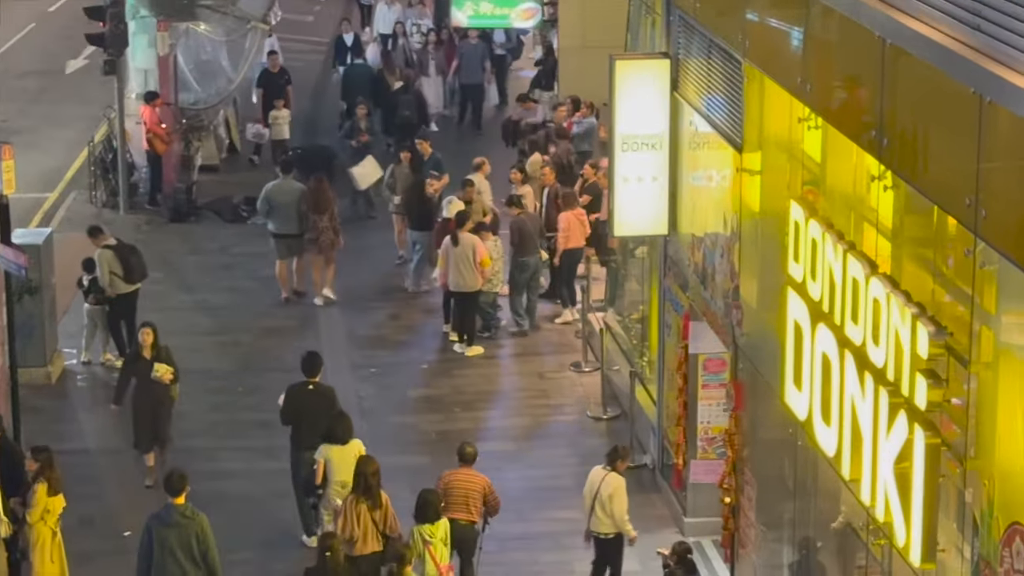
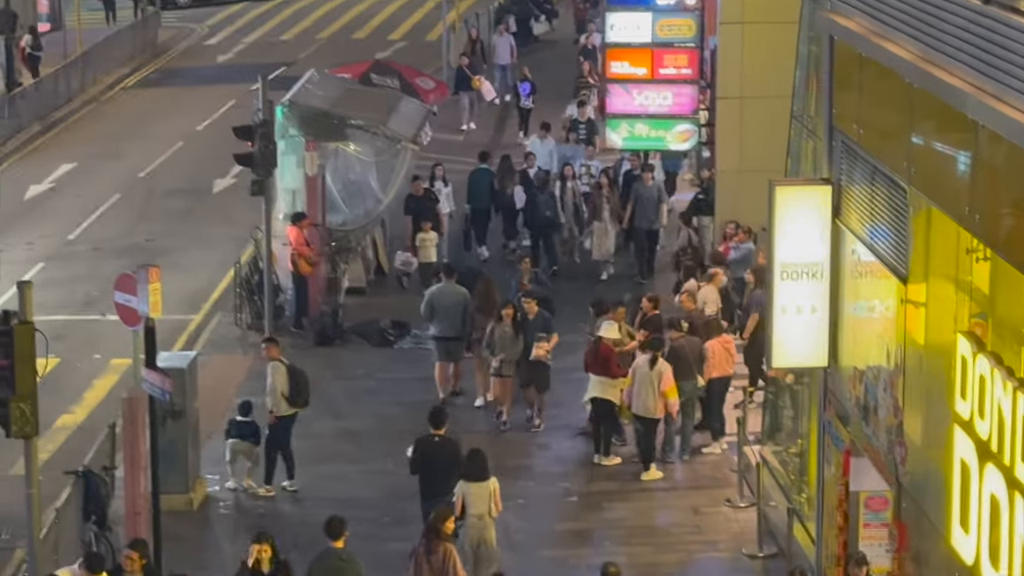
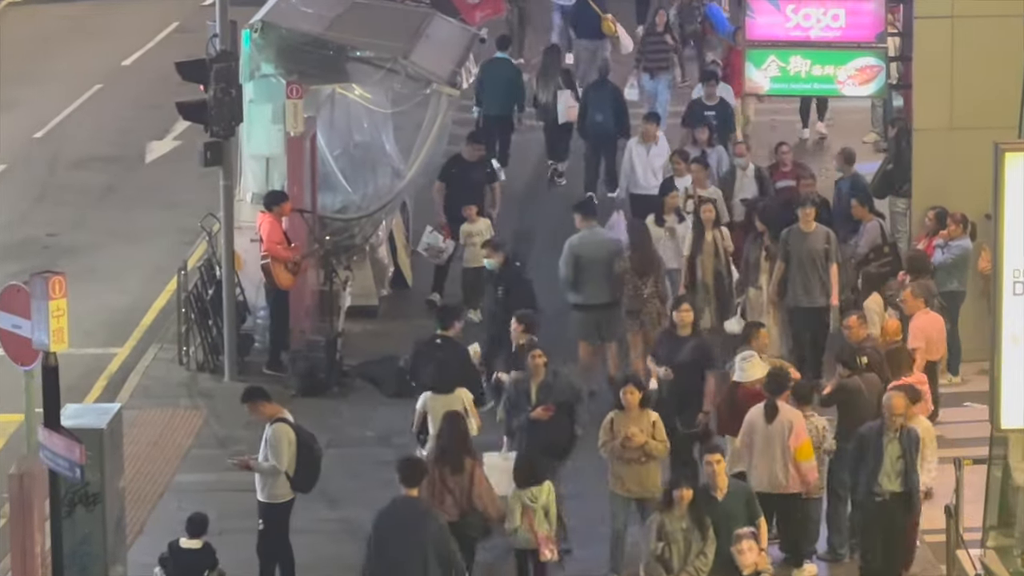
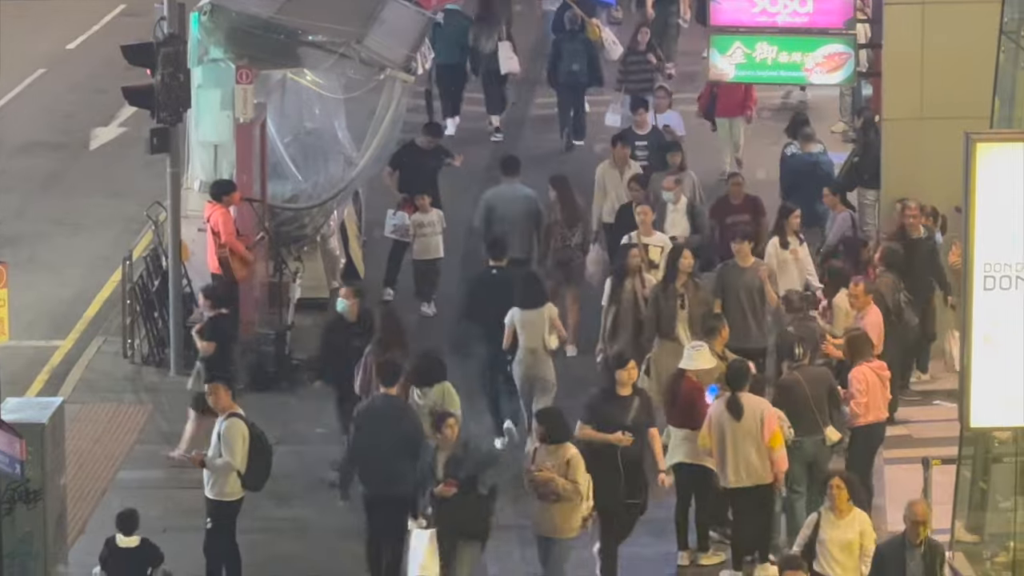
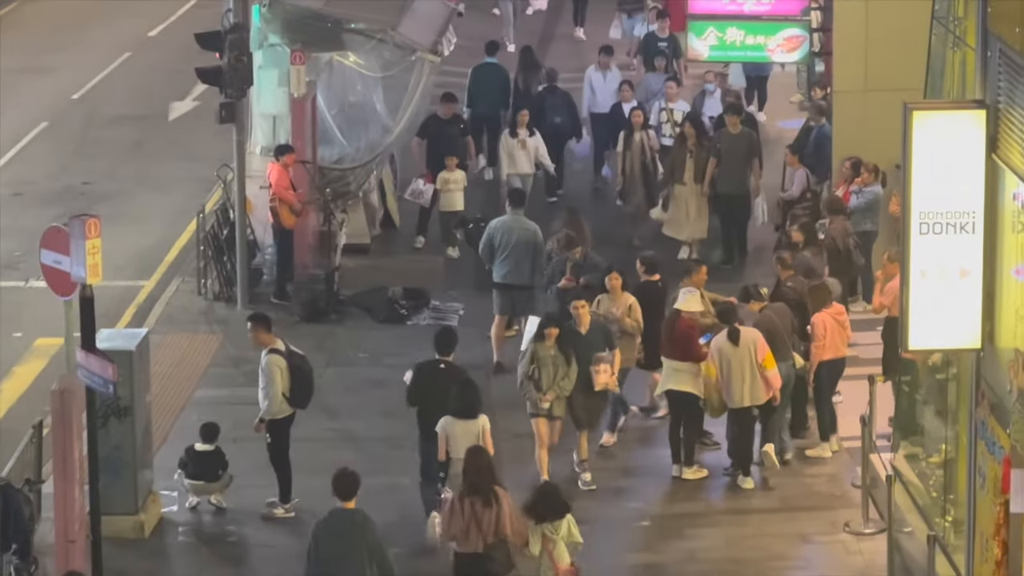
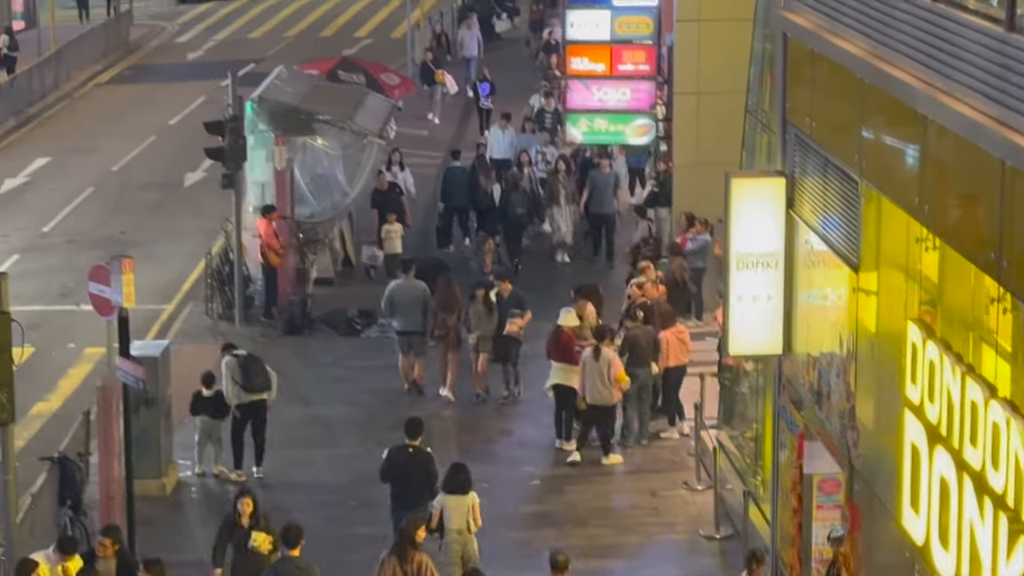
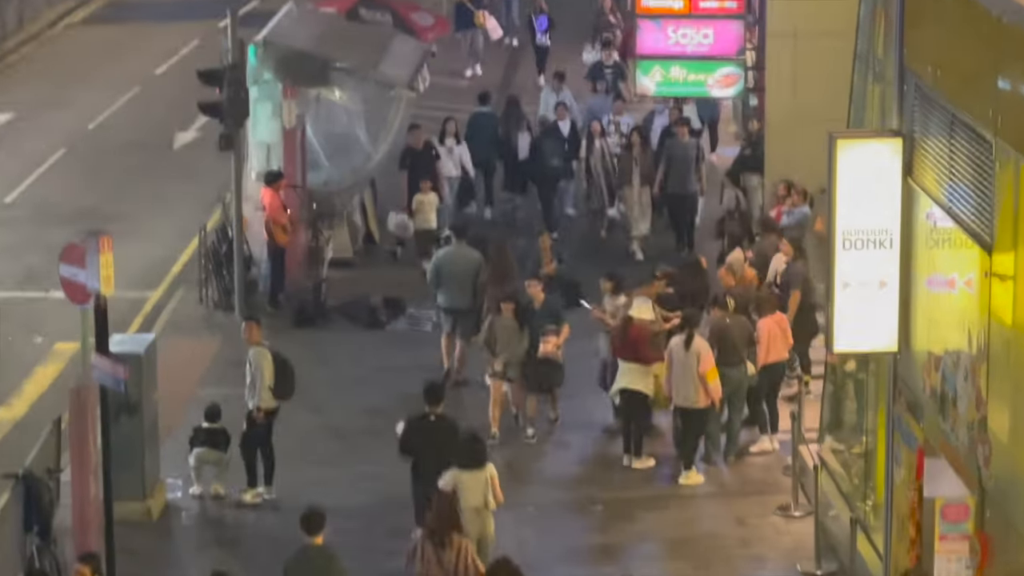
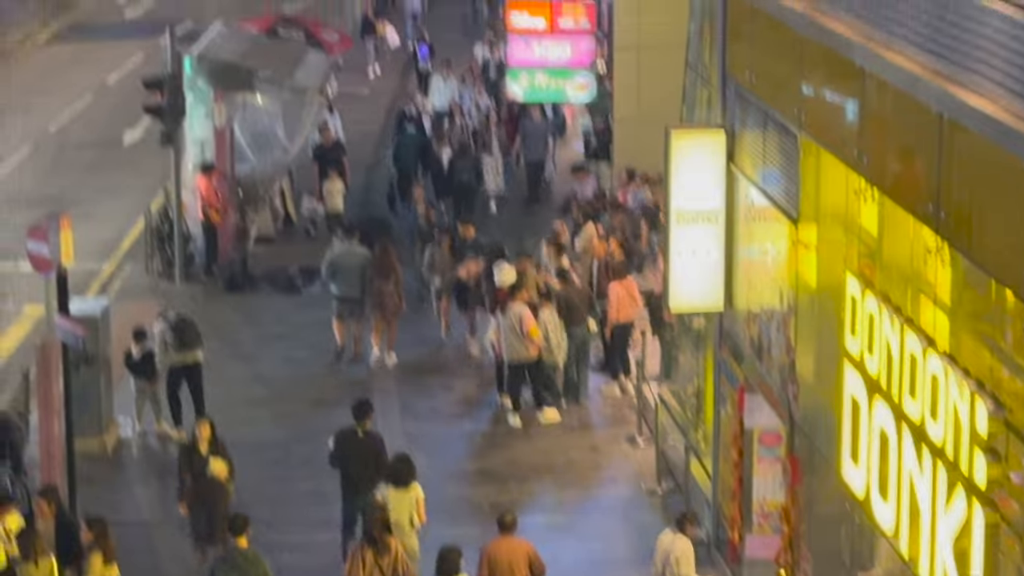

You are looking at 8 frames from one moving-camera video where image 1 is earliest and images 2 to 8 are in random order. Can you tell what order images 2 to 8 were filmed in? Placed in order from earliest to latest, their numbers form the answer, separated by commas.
8, 6, 2, 7, 5, 3, 4
